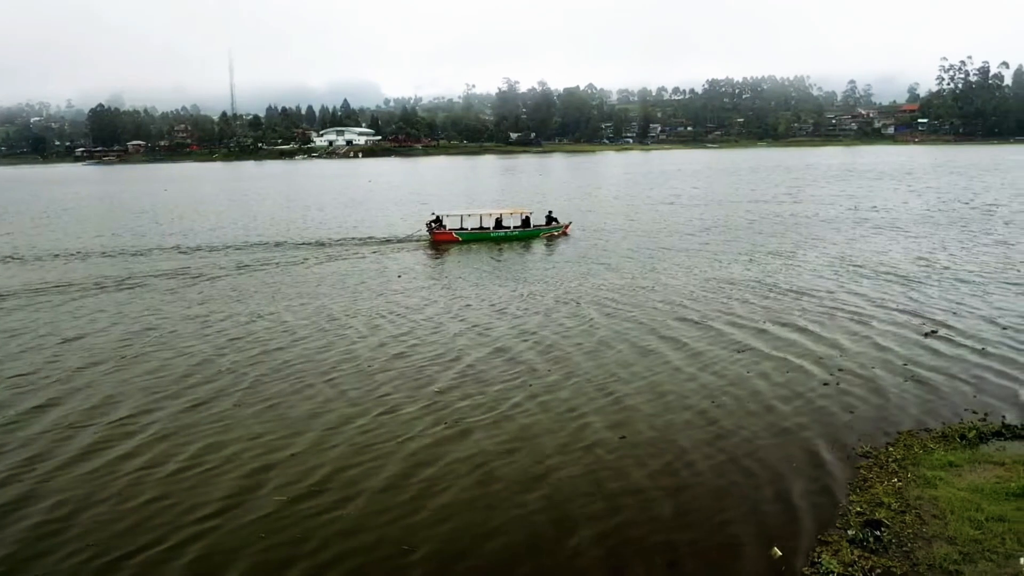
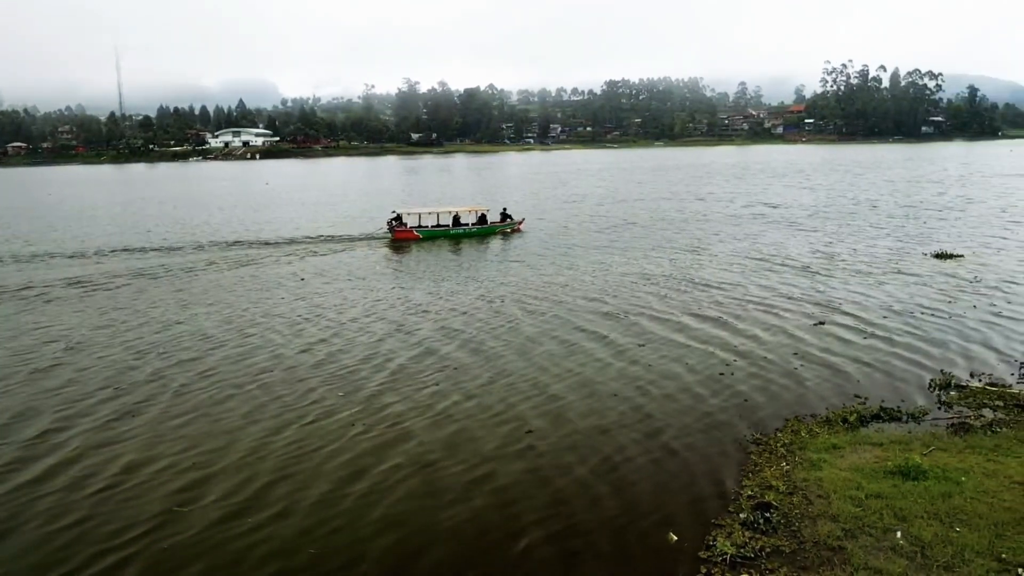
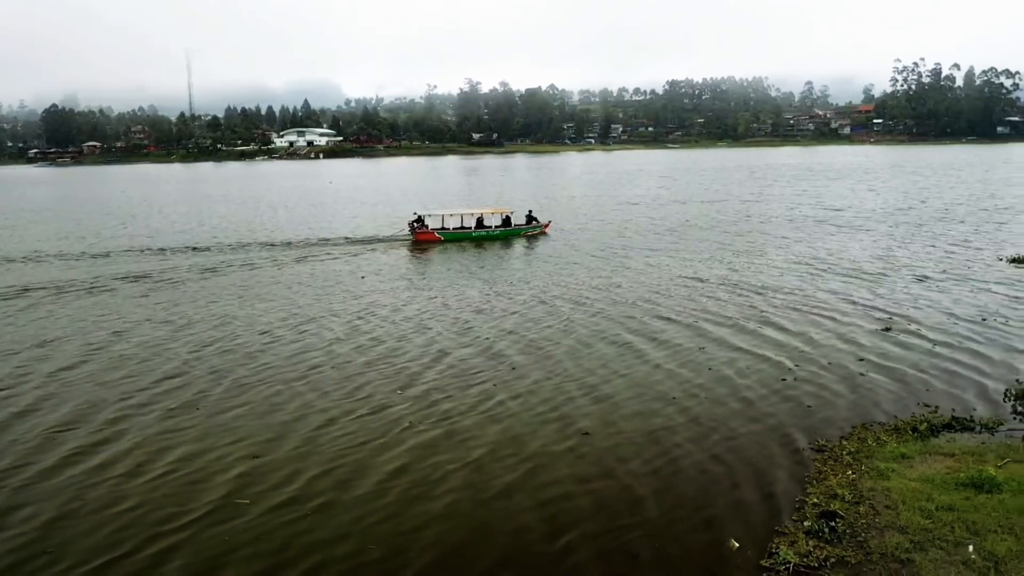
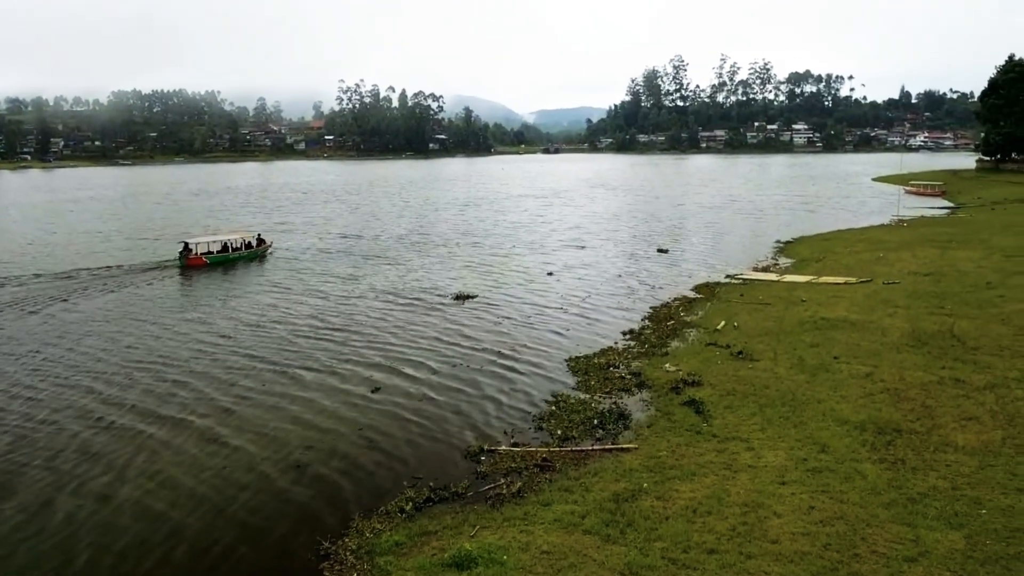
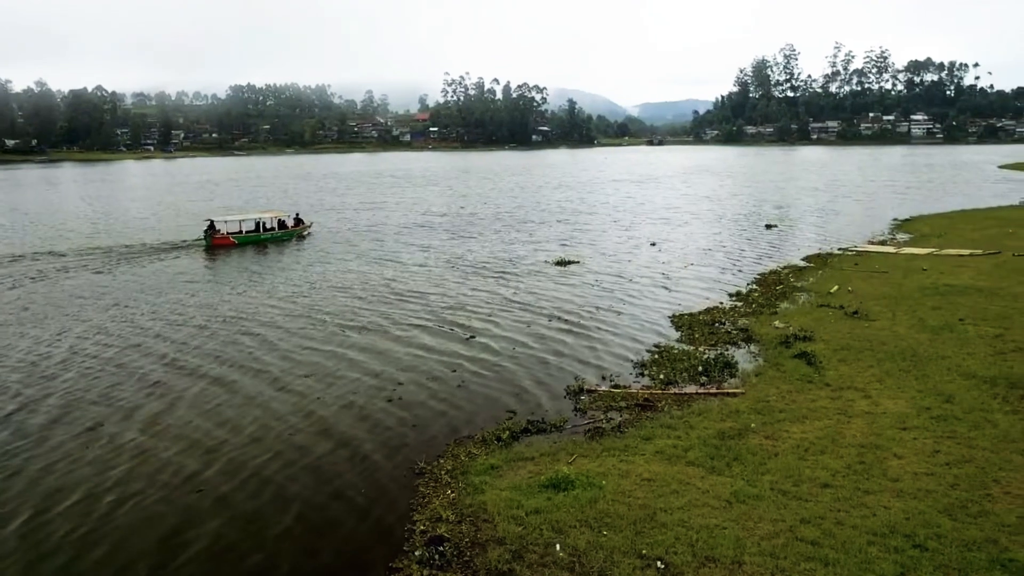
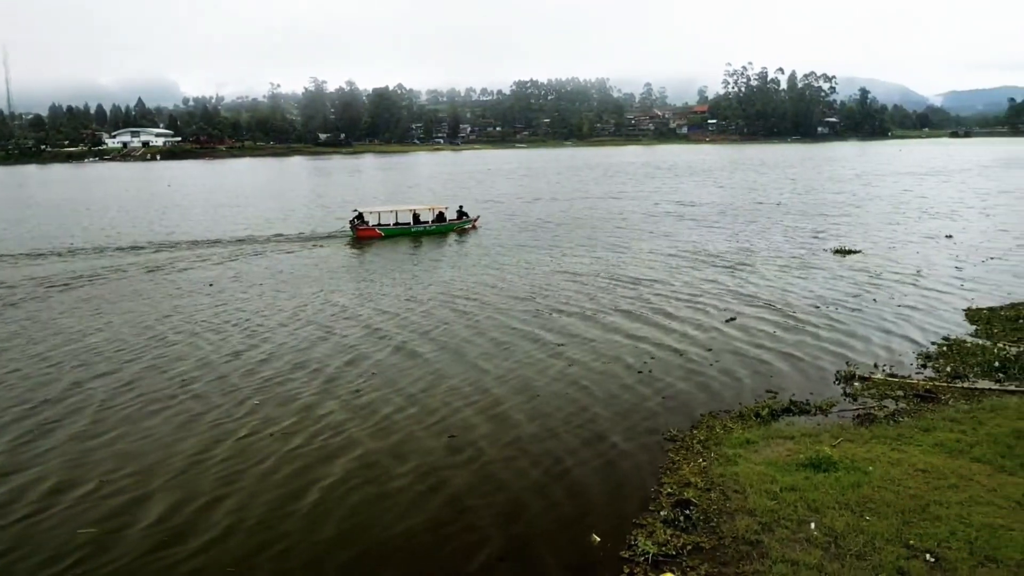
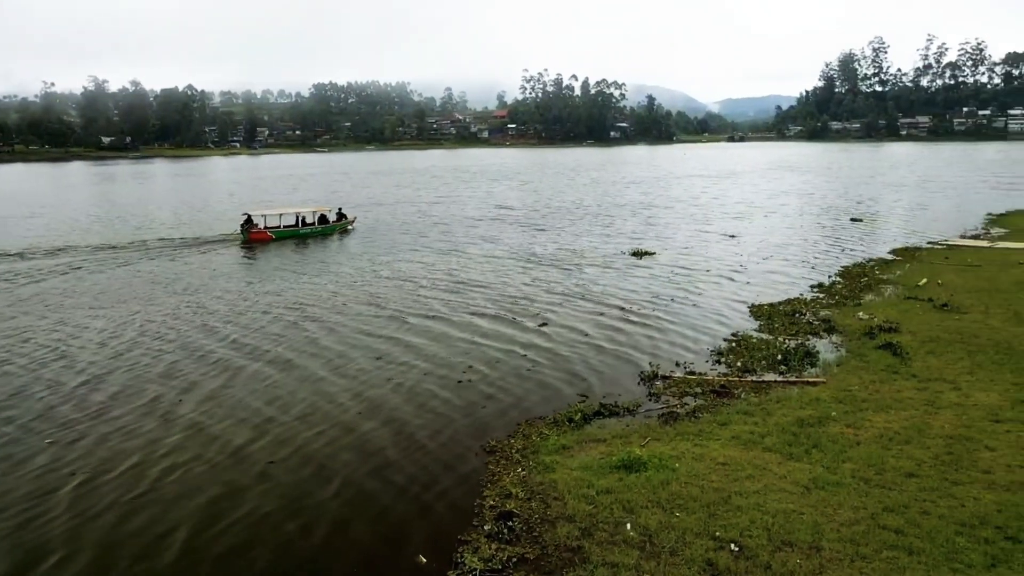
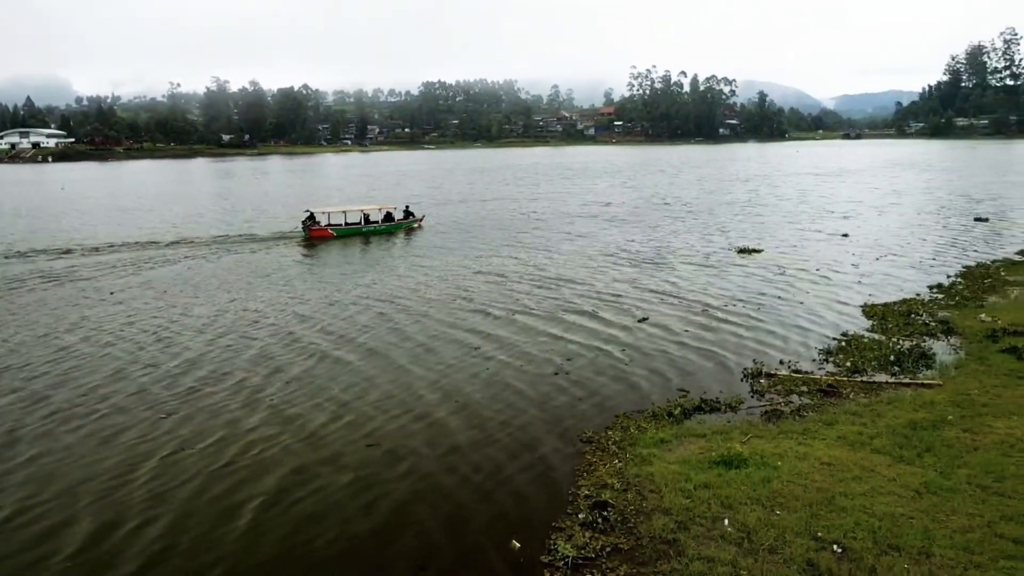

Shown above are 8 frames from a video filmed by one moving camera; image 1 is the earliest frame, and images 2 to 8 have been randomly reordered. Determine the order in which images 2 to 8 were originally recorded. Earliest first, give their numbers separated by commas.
3, 2, 6, 8, 7, 5, 4
